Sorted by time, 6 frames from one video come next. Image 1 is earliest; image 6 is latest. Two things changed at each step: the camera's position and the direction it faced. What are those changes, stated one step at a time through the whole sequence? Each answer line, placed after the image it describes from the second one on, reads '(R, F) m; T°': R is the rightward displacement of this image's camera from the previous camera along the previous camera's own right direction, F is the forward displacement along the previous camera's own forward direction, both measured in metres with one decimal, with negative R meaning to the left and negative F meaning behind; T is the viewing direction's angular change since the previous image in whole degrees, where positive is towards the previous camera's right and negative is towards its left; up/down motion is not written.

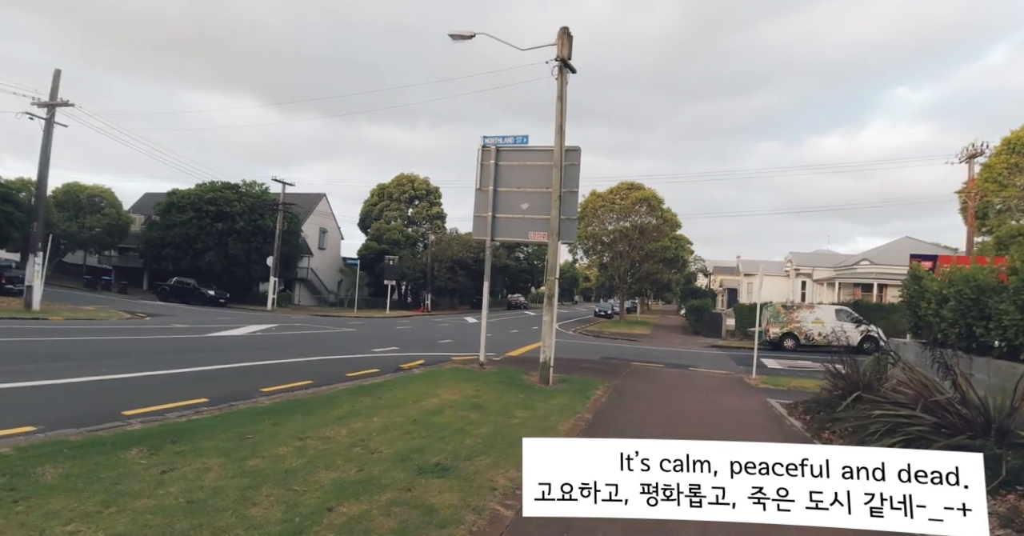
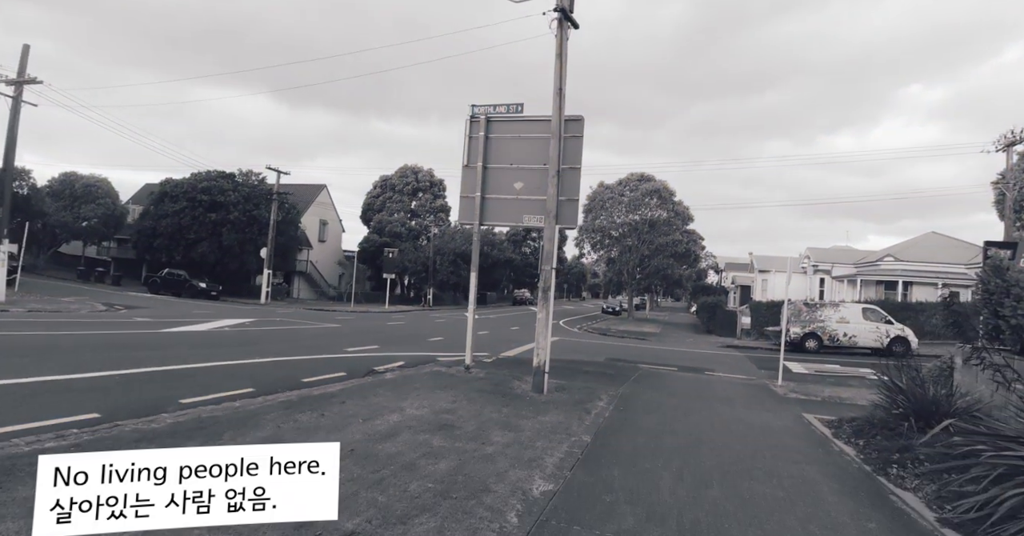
(+0.3, +1.9) m; -1°
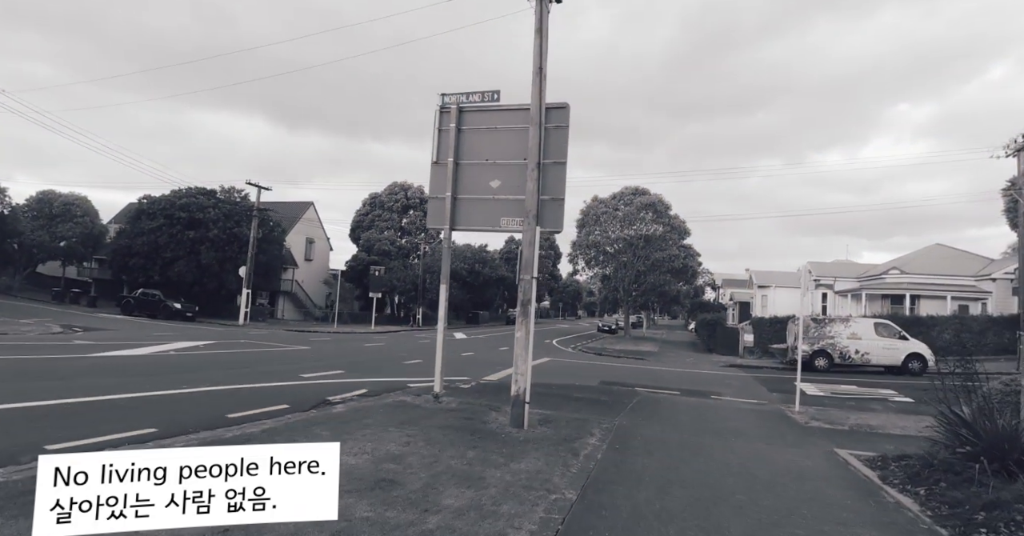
(+0.3, +1.7) m; 0°
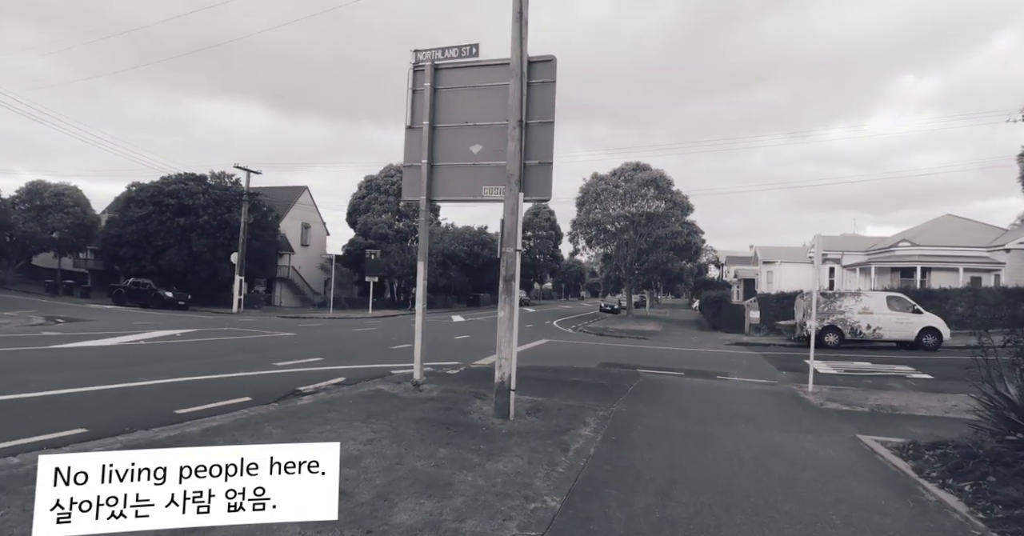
(+0.3, +1.0) m; 0°
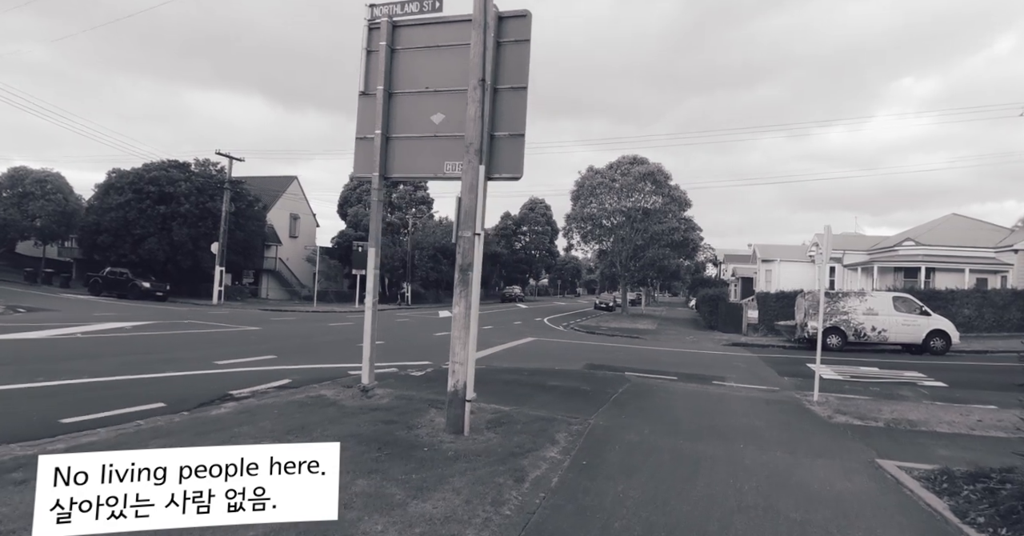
(+0.4, +1.3) m; 0°
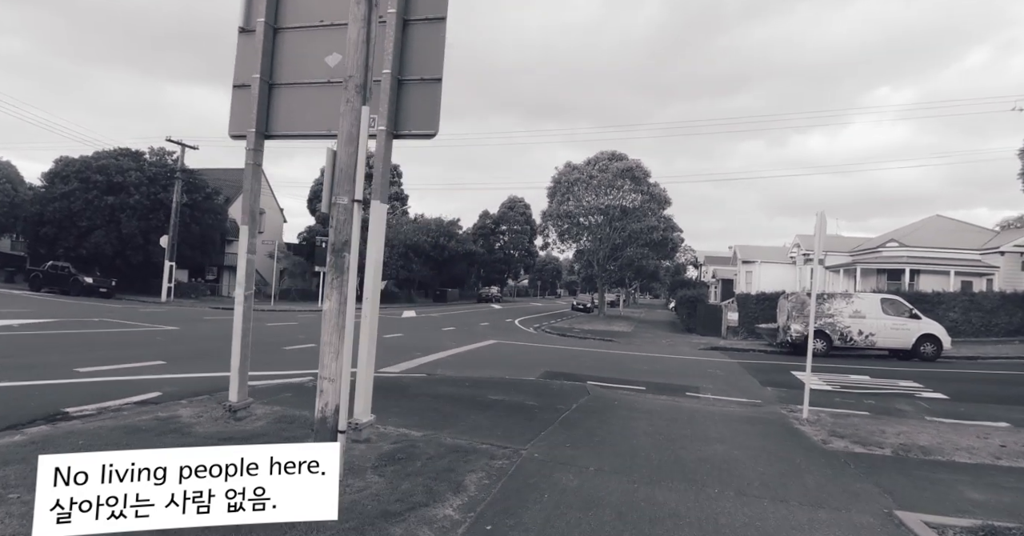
(+0.7, +1.8) m; +2°
